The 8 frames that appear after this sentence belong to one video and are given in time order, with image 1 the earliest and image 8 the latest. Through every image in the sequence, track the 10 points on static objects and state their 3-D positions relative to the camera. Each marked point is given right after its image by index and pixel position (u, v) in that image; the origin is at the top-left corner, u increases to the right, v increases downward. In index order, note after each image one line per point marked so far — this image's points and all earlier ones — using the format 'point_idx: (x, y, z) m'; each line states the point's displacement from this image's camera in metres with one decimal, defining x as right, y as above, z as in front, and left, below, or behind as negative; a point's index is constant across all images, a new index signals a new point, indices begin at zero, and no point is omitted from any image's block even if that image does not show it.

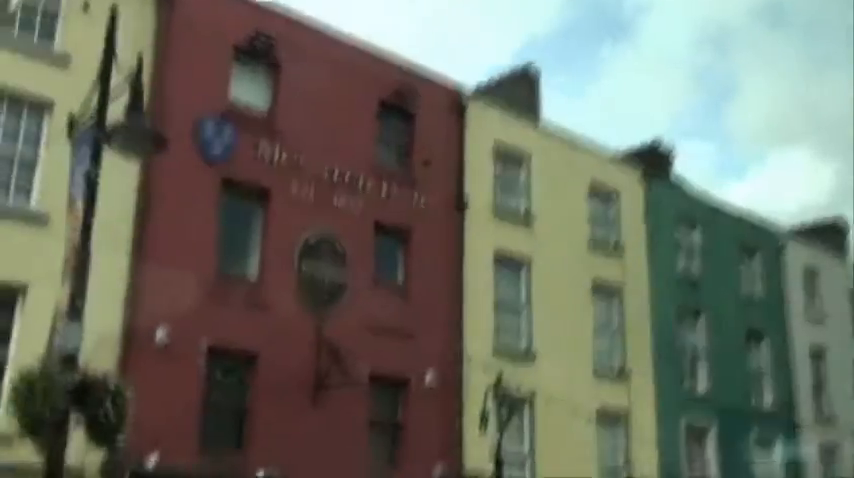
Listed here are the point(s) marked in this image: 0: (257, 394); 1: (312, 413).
0: (-3.3, -3.1, +19.1) m
1: (-2.3, -3.6, +19.7) m
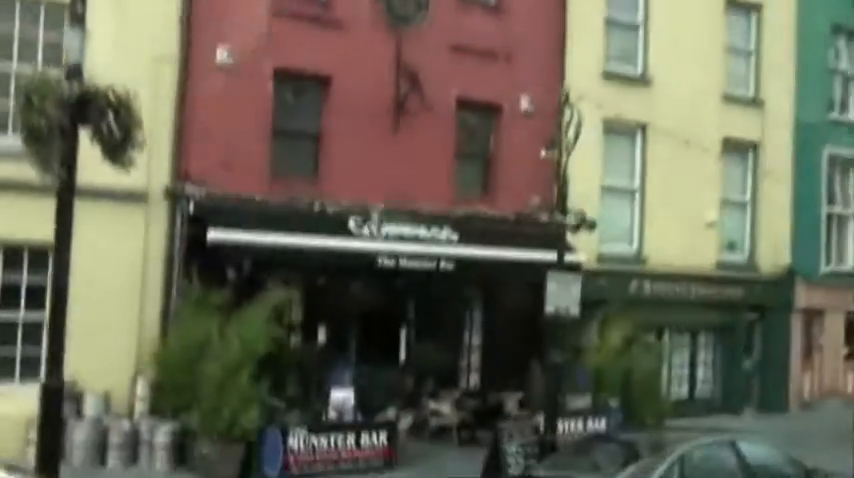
0: (-1.7, +2.1, +17.6) m
1: (-0.6, +1.8, +18.2) m
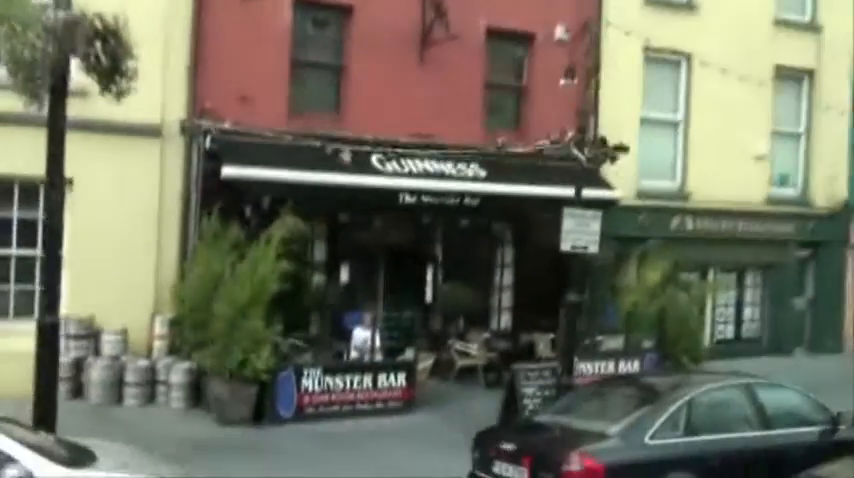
0: (-1.3, +3.2, +17.0) m
1: (-0.1, +2.9, +17.5) m
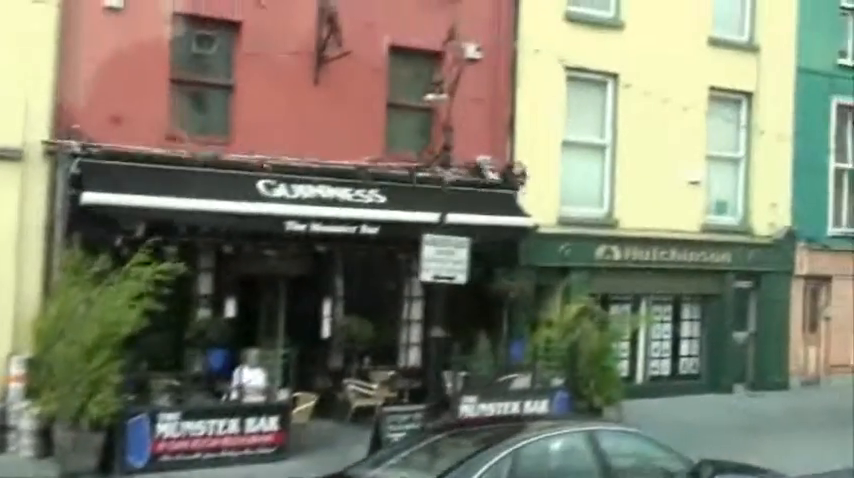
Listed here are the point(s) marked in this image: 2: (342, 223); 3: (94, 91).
0: (-3.0, +2.7, +15.9) m
1: (-1.9, +2.4, +16.4) m
2: (-1.4, +0.3, +15.5) m
3: (-5.0, +2.2, +14.8) m
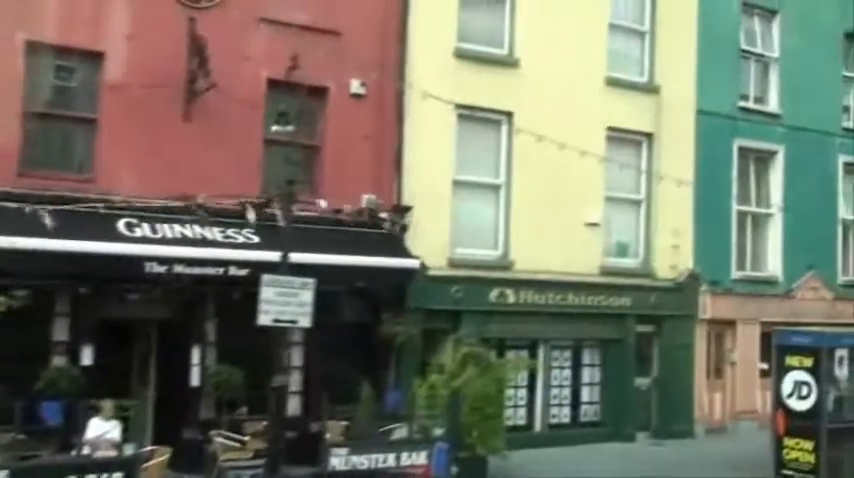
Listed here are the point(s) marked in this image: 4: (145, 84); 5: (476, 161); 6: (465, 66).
0: (-4.9, +2.0, +15.0) m
1: (-3.8, +1.7, +15.6) m
2: (-3.3, -0.4, +14.6) m
3: (-6.9, +1.7, +13.8) m
4: (-4.4, +2.5, +15.3) m
5: (+0.9, +1.5, +18.6) m
6: (+0.7, +3.2, +18.2) m
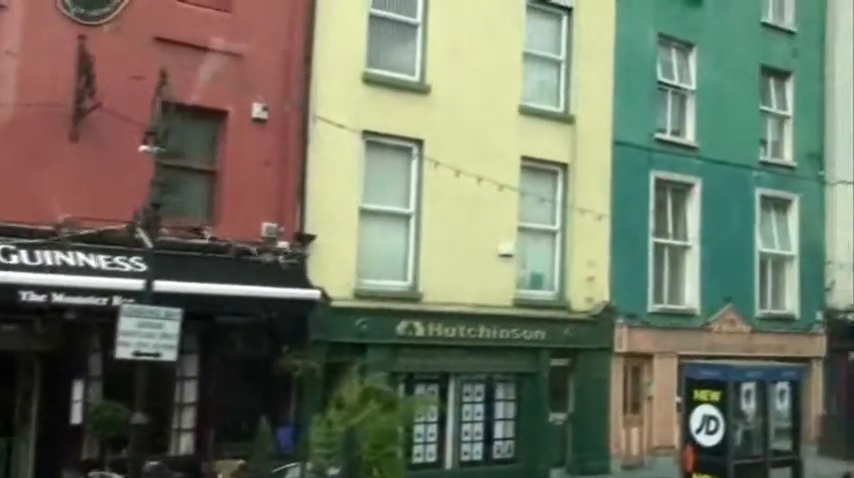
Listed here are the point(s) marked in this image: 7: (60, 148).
0: (-6.4, +1.6, +14.2) m
1: (-5.4, +1.3, +14.8) m
2: (-4.8, -0.8, +13.8) m
3: (-8.3, +1.3, +12.9) m
4: (-5.9, +2.1, +14.5) m
5: (-0.8, +0.9, +18.1) m
6: (-1.0, +2.7, +17.8) m
7: (-5.5, +1.4, +14.7) m
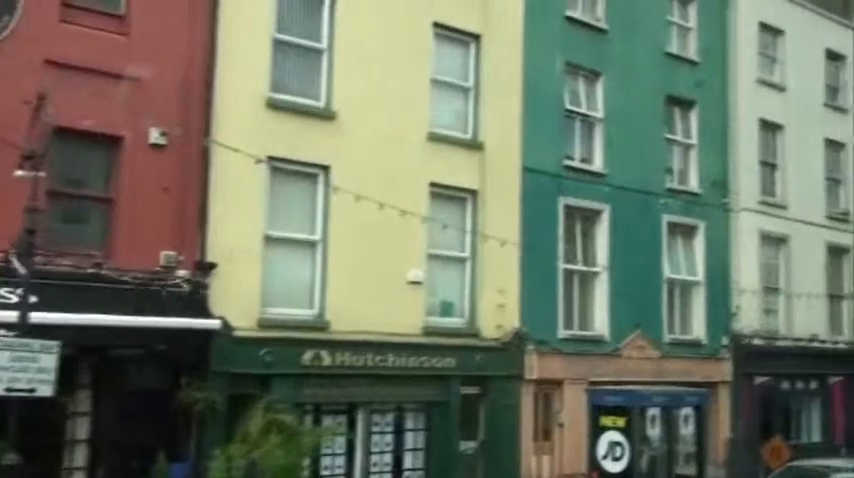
0: (-7.8, +1.2, +13.5) m
1: (-6.8, +0.9, +14.1) m
2: (-6.1, -1.2, +13.1) m
3: (-9.6, +0.9, +12.0) m
4: (-7.3, +1.7, +13.8) m
5: (-2.5, +0.4, +17.8) m
6: (-2.7, +2.2, +17.5) m
7: (-7.0, +0.9, +14.0) m
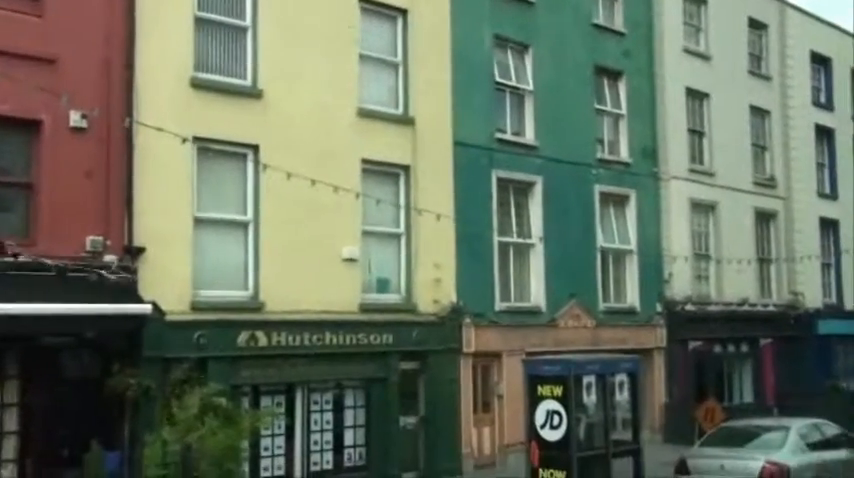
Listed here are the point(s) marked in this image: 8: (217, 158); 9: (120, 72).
0: (-8.8, +1.3, +12.9) m
1: (-7.8, +1.0, +13.6) m
2: (-7.0, -1.0, +12.7) m
3: (-10.5, +0.9, +11.3) m
4: (-8.3, +1.8, +13.3) m
5: (-3.7, +0.8, +17.5) m
6: (-3.9, +2.5, +17.2) m
7: (-7.9, +1.1, +13.5) m
8: (-3.8, +1.4, +17.5) m
9: (-5.1, +2.8, +16.2) m
